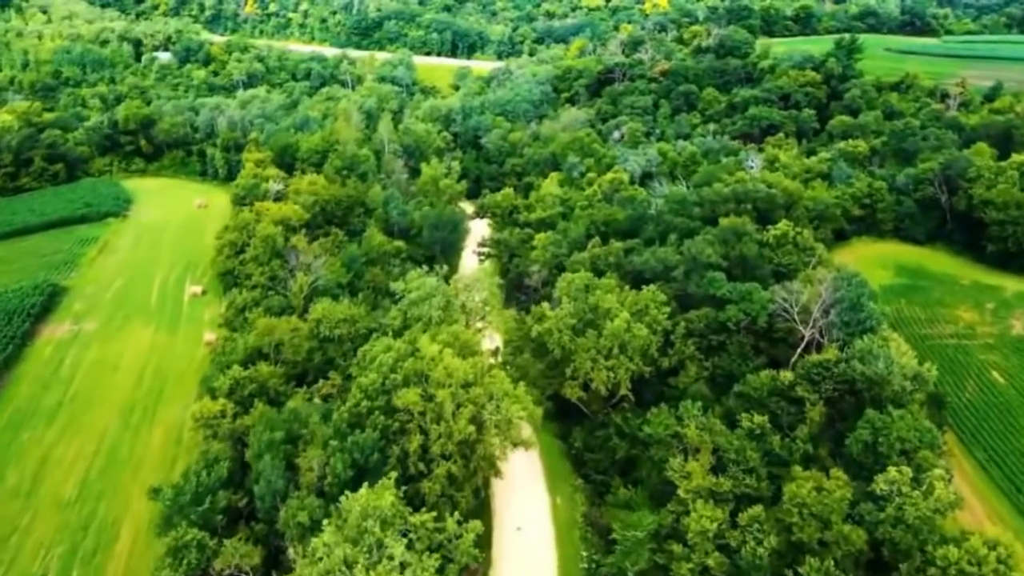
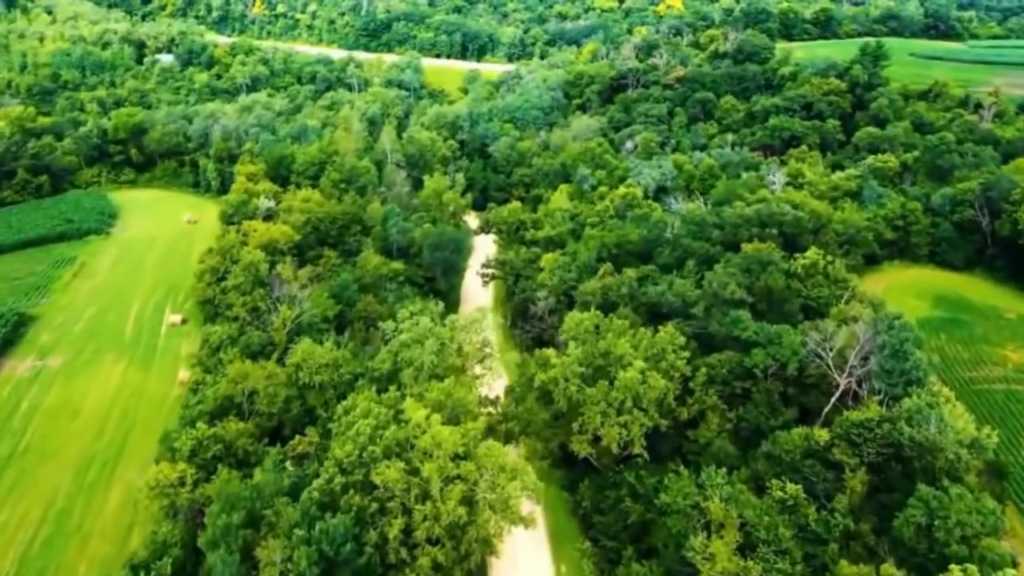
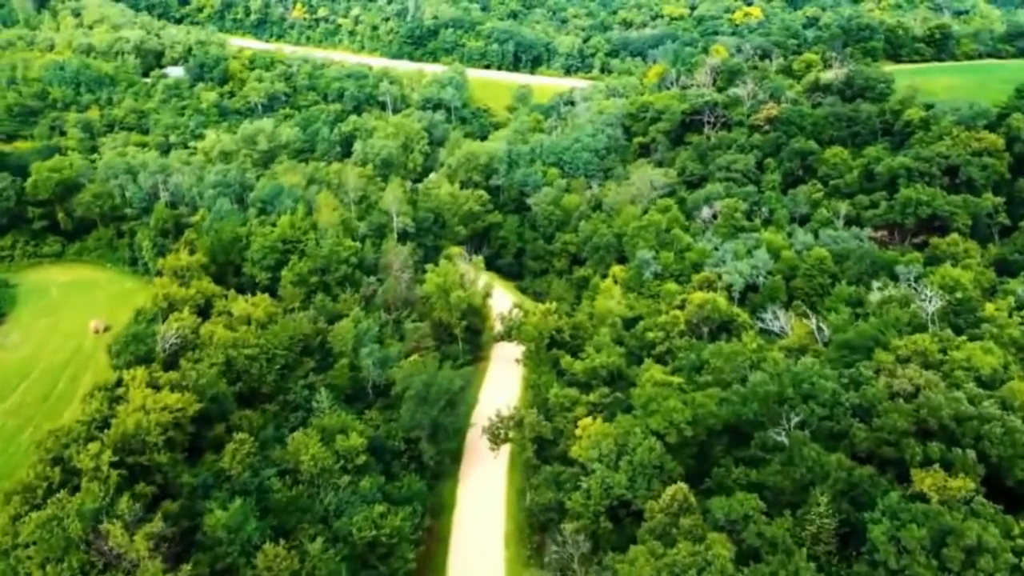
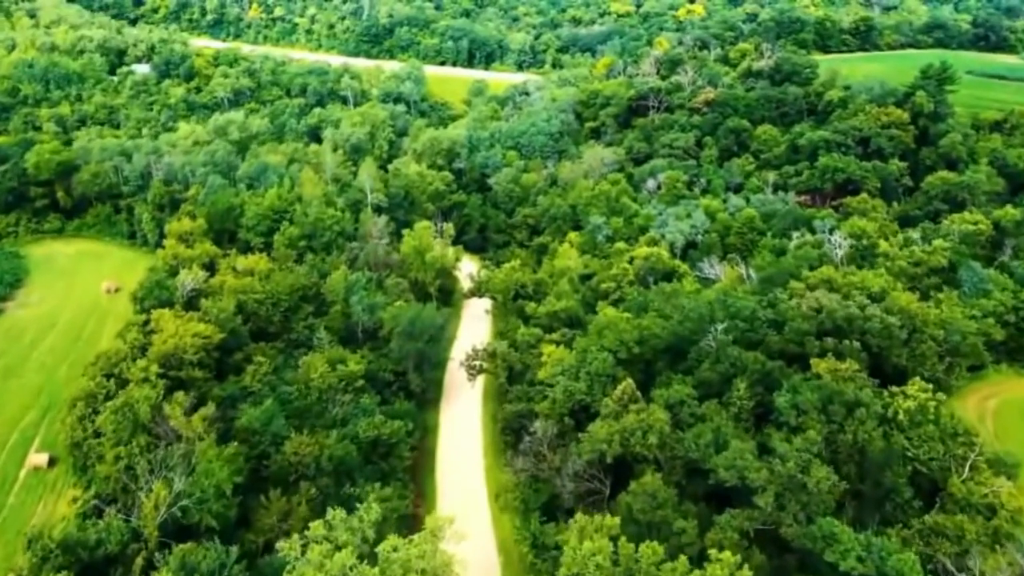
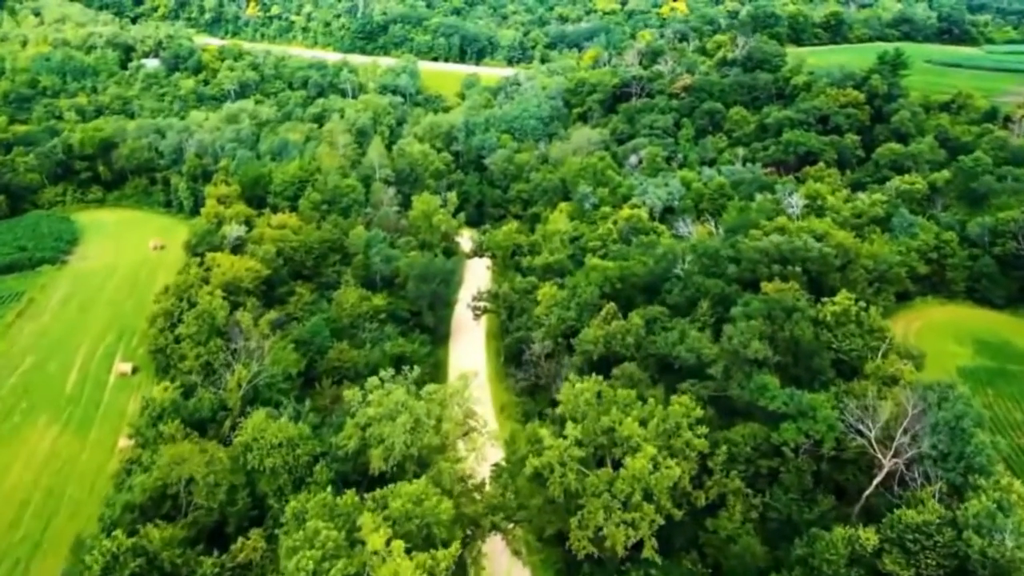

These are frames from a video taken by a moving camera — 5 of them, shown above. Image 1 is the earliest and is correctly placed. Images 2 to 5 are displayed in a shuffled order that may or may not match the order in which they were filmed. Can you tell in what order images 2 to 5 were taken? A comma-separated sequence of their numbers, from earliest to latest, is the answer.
2, 5, 4, 3
